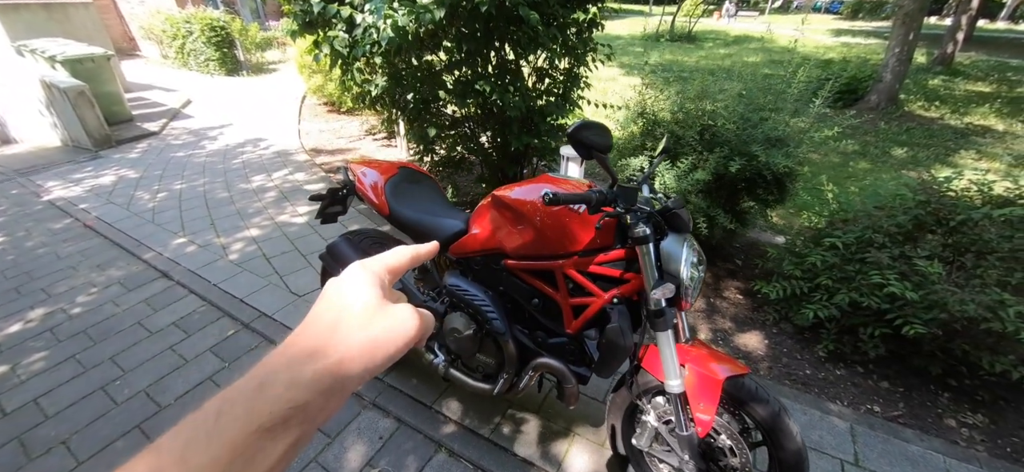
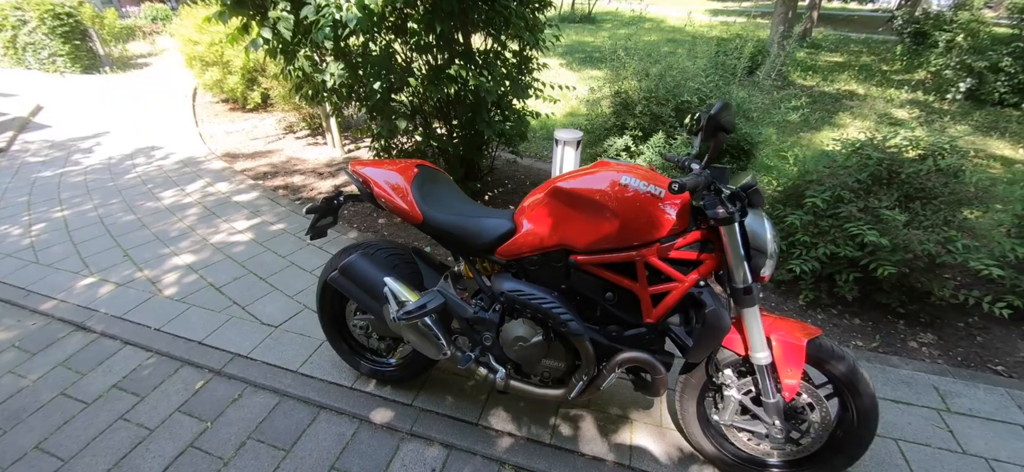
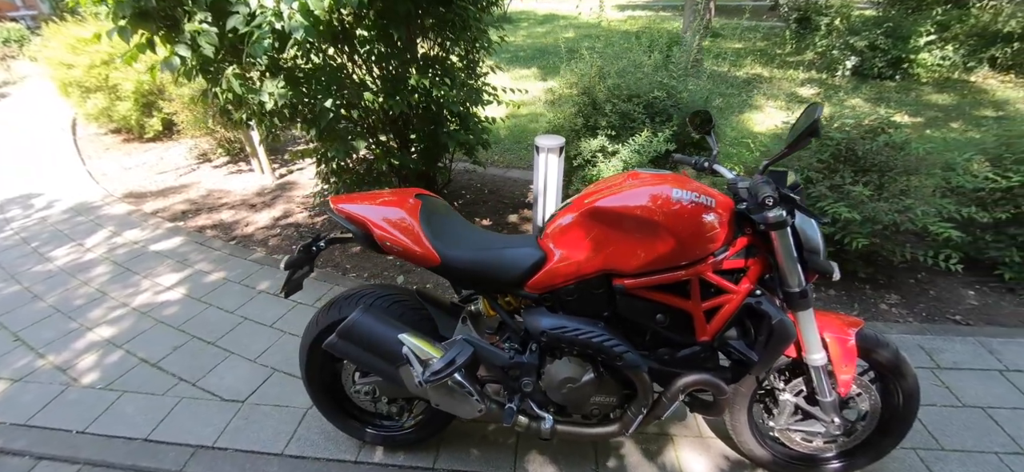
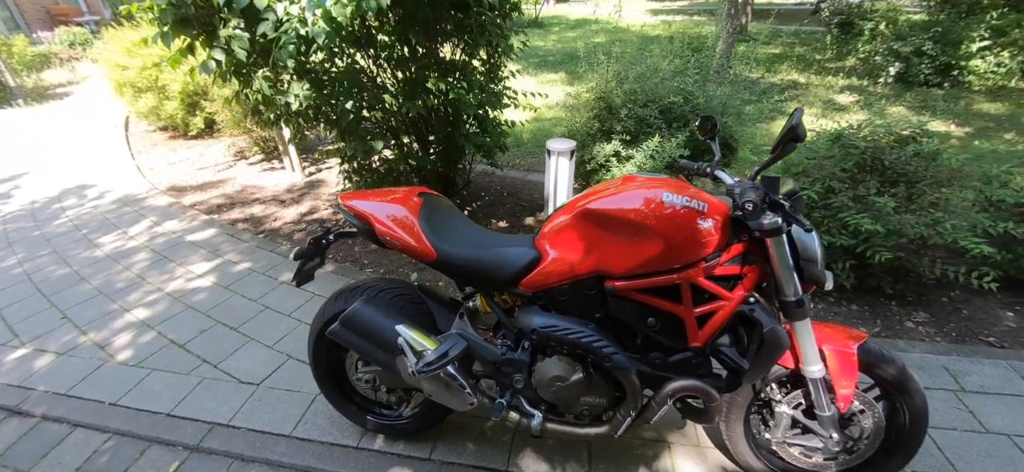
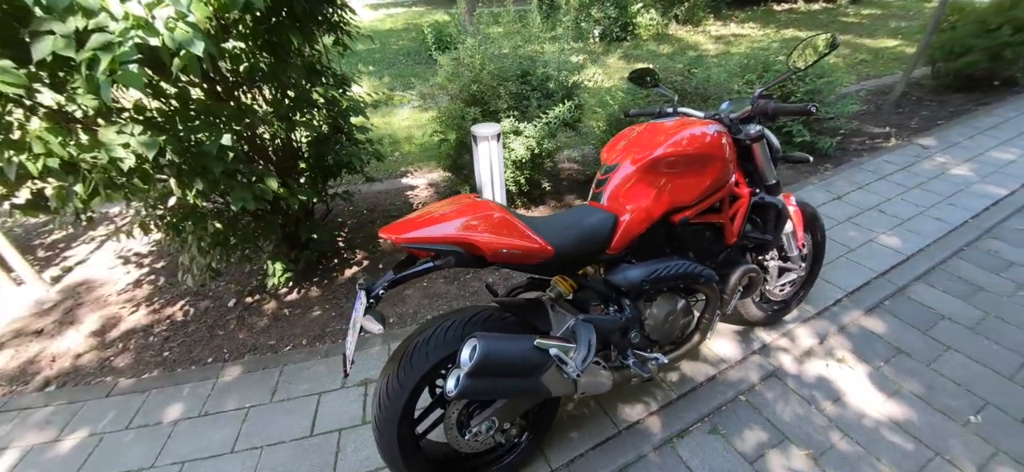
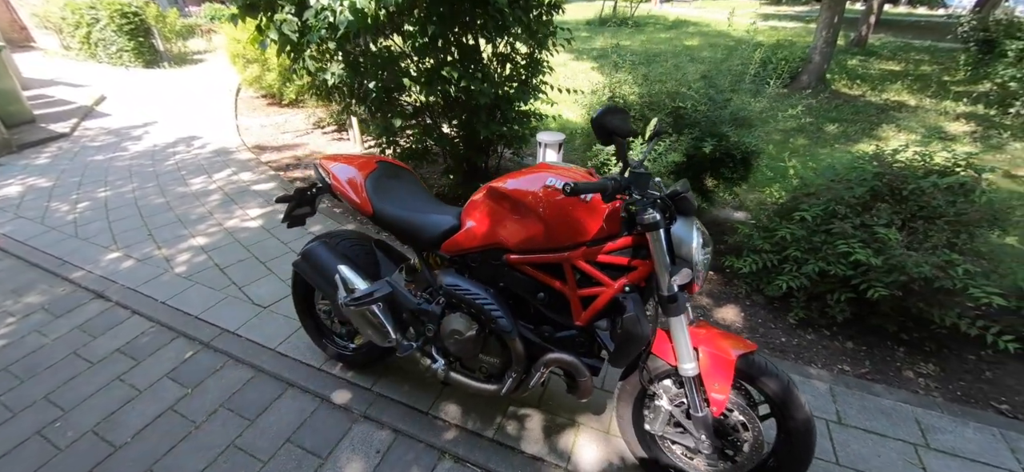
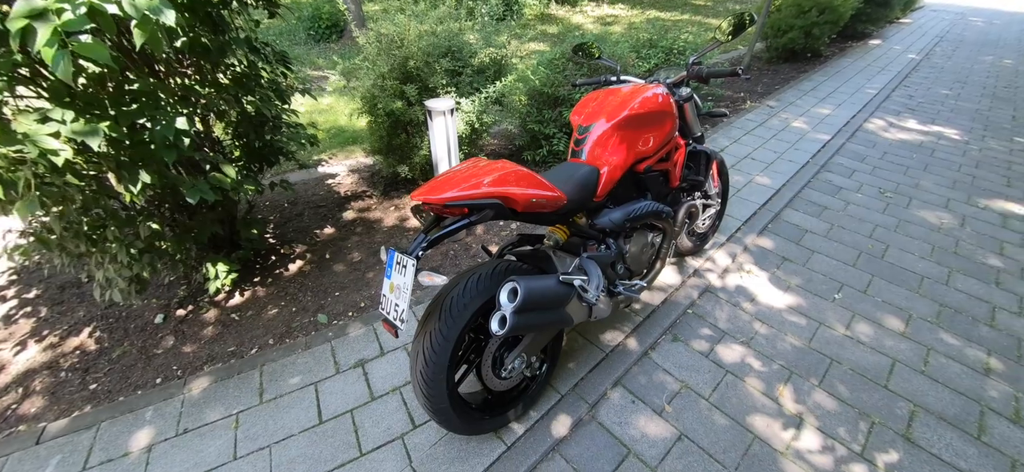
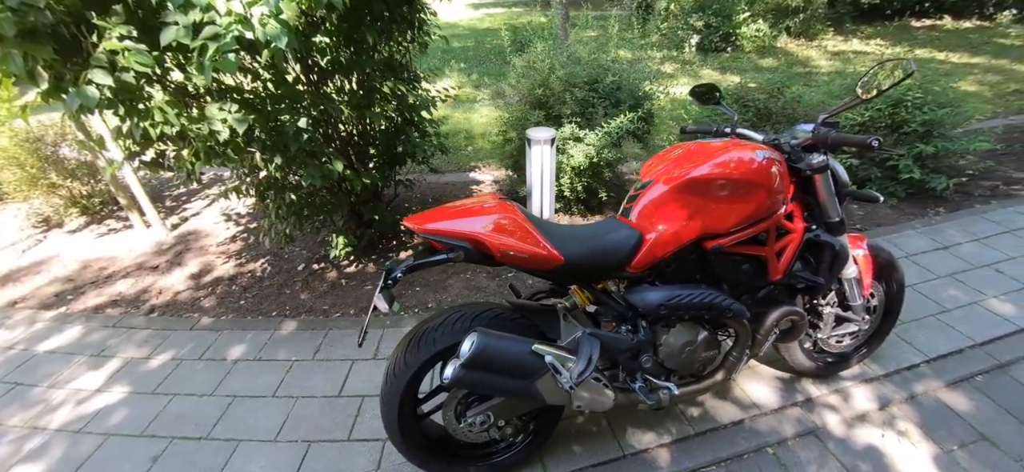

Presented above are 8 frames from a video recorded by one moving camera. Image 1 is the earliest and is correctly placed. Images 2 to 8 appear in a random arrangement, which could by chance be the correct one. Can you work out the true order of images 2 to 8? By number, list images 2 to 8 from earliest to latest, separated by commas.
6, 2, 4, 3, 8, 5, 7
